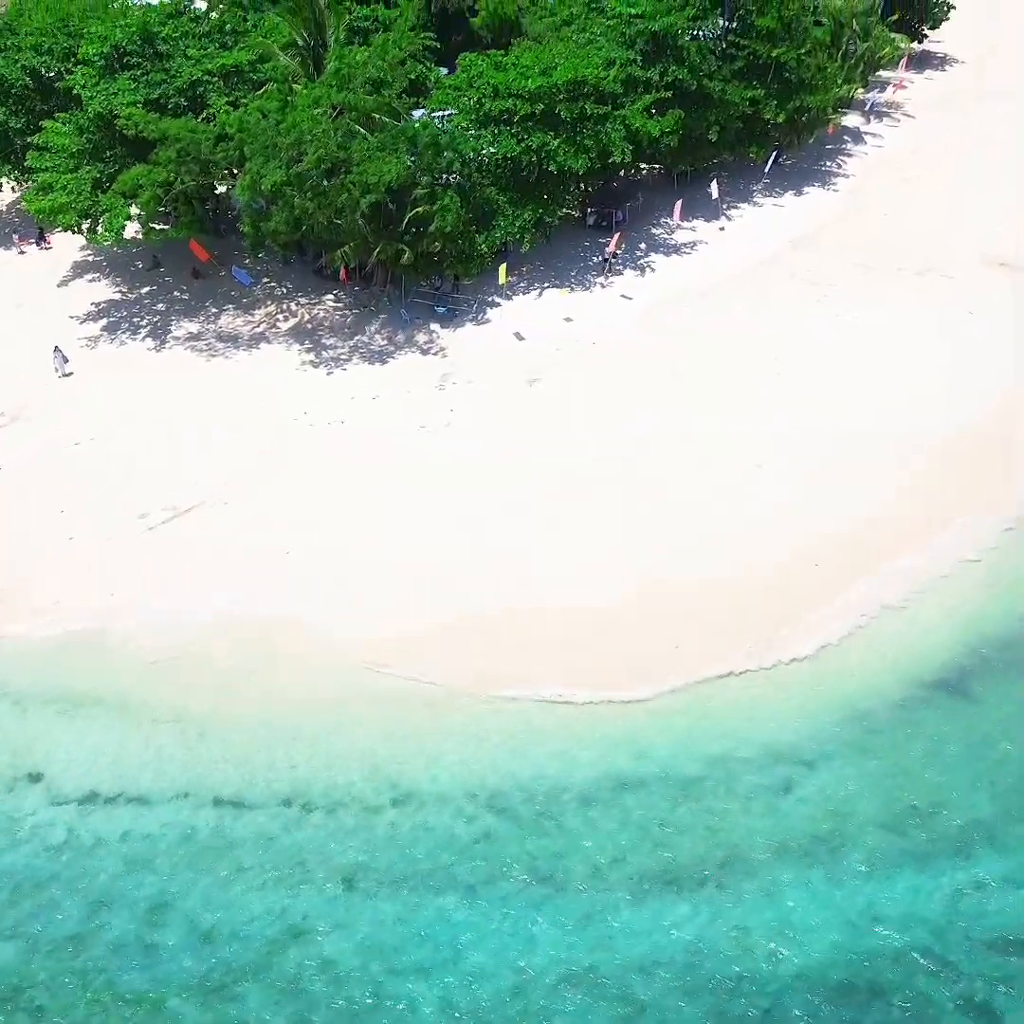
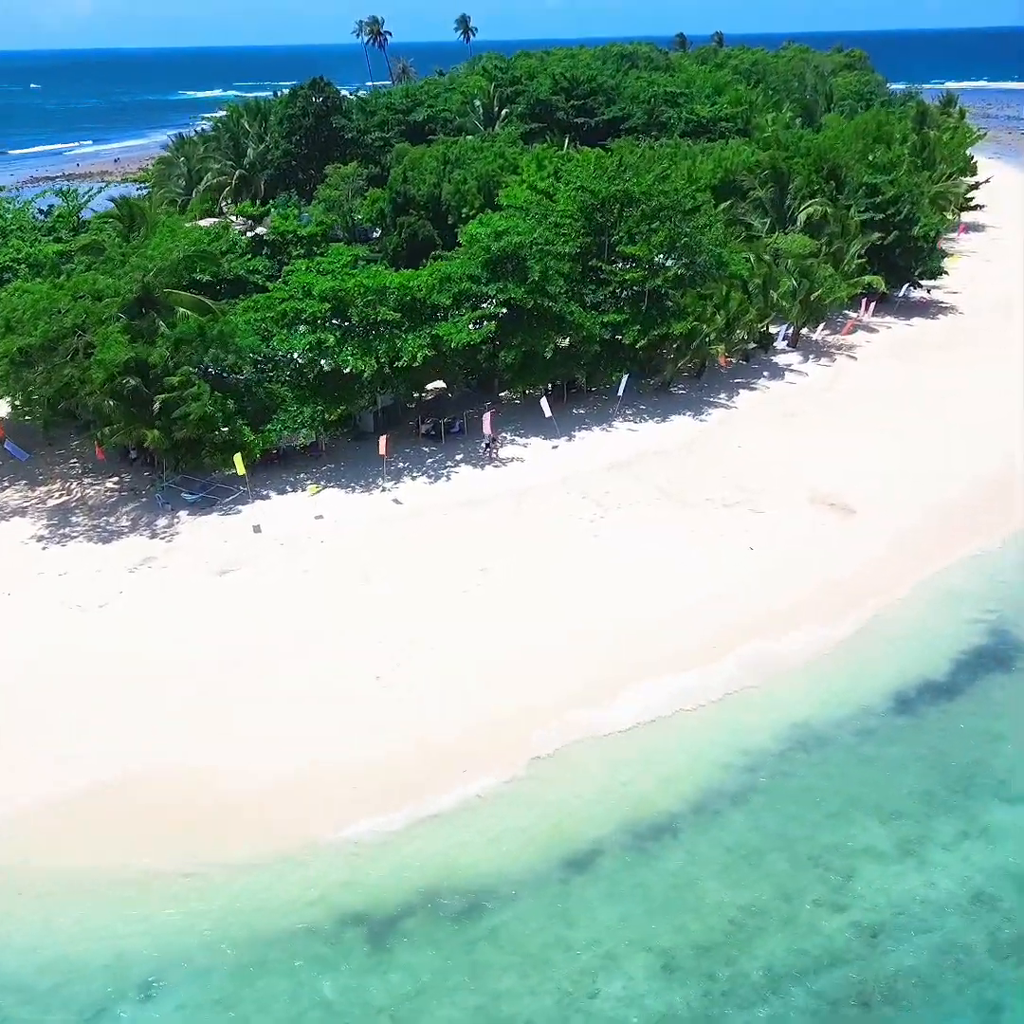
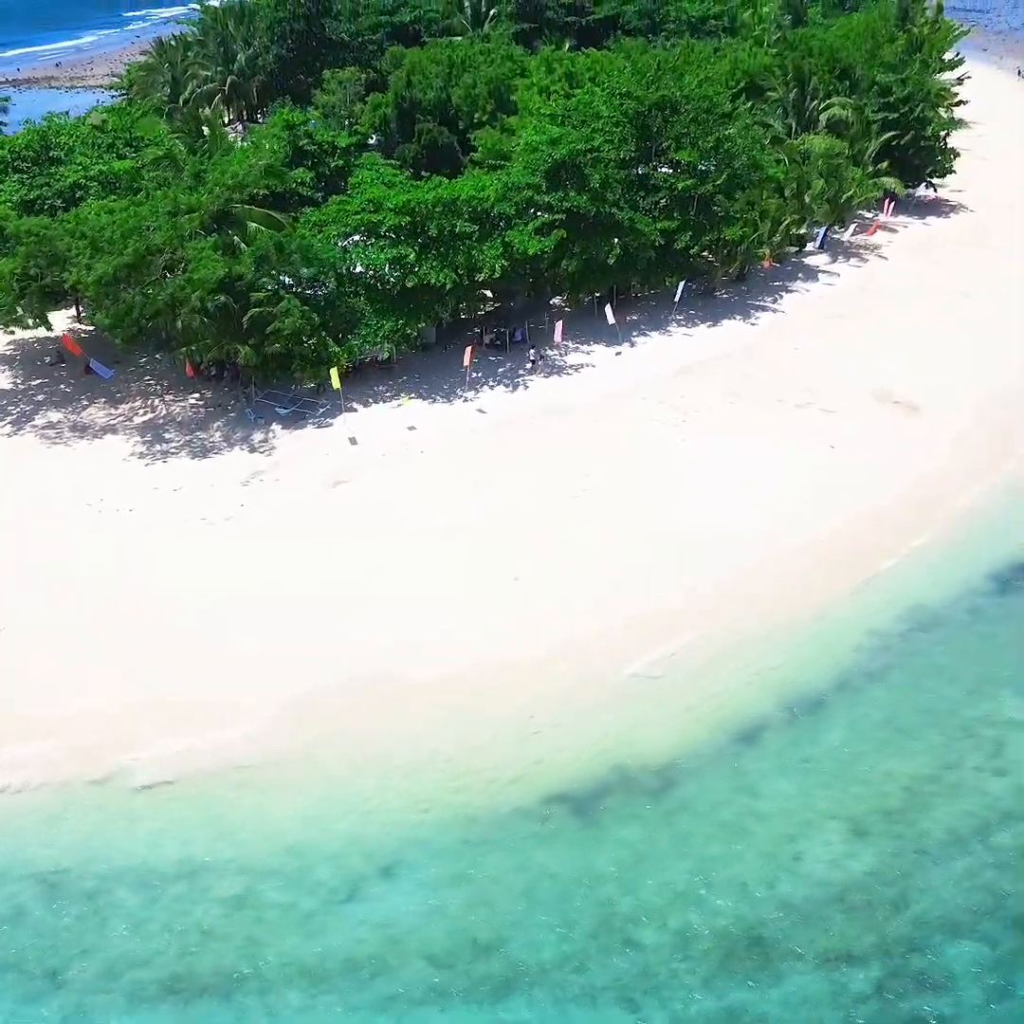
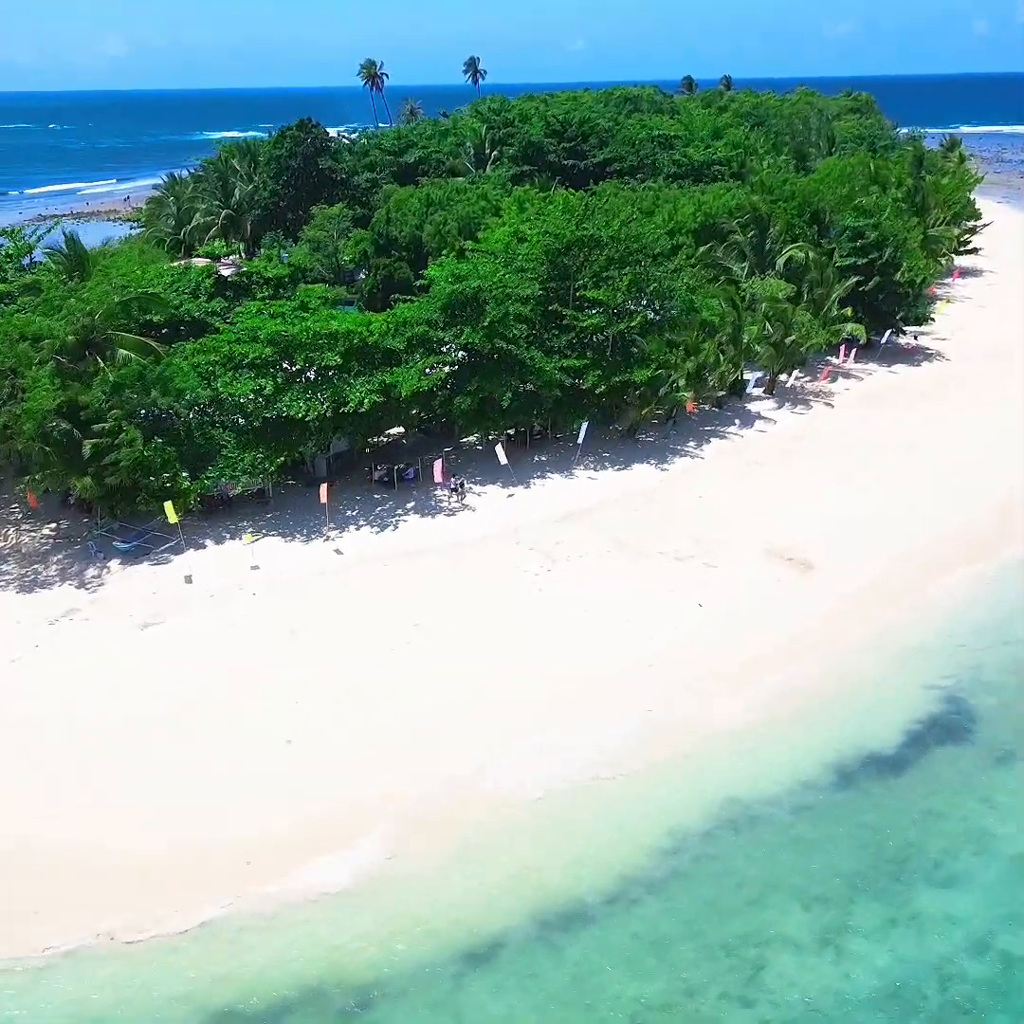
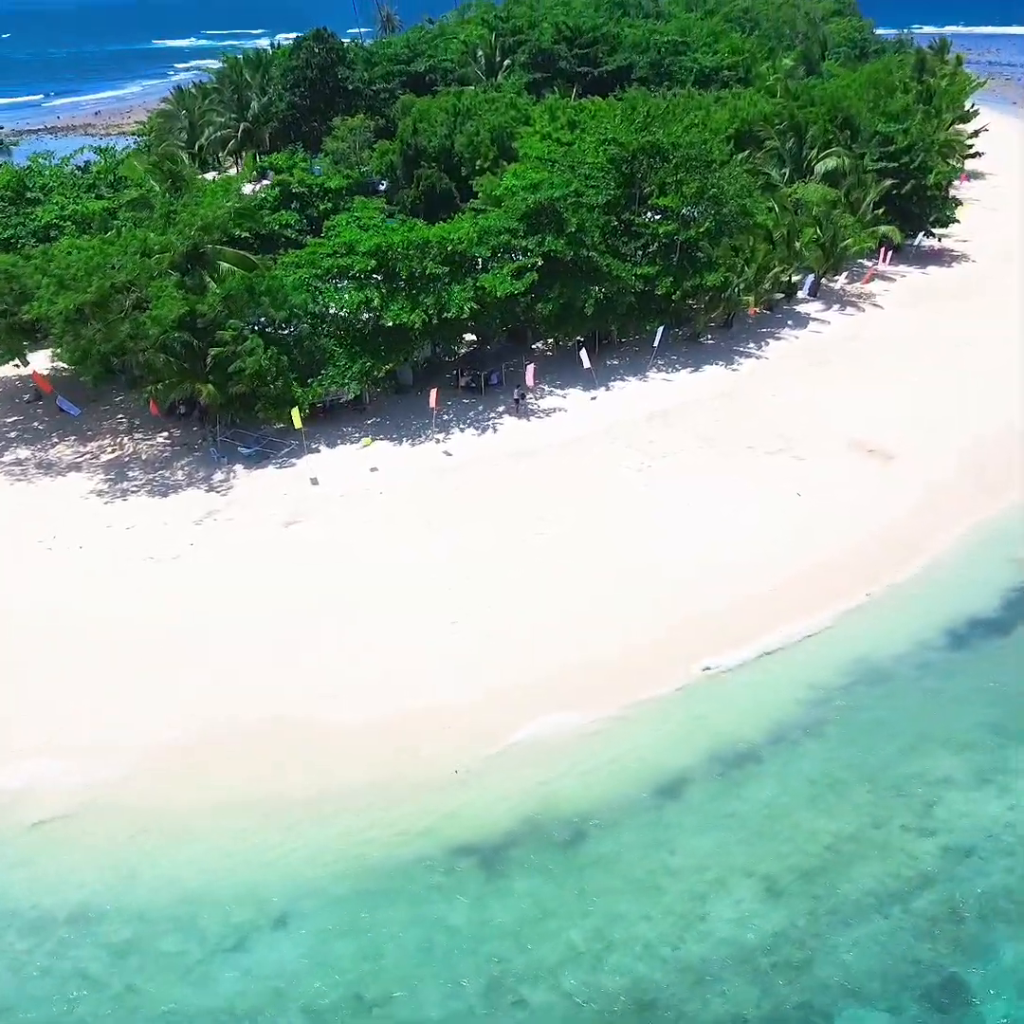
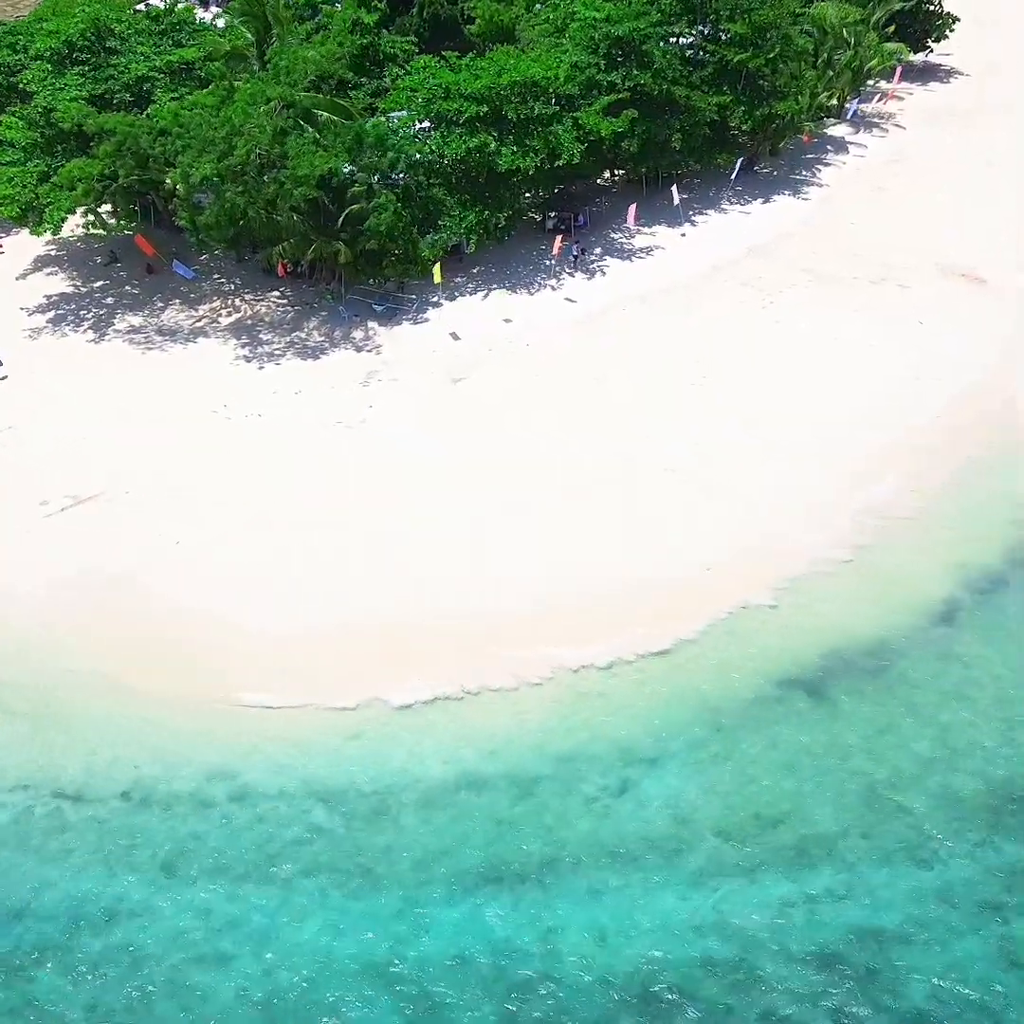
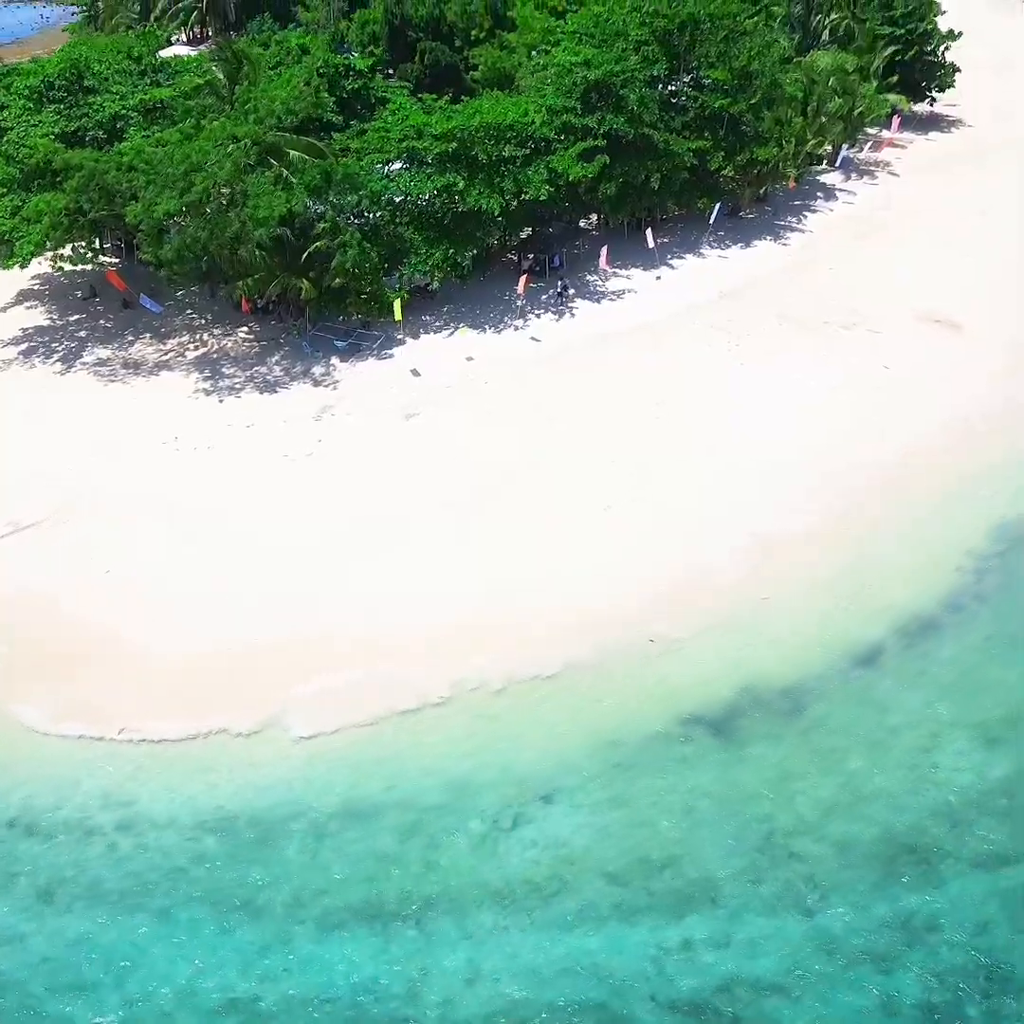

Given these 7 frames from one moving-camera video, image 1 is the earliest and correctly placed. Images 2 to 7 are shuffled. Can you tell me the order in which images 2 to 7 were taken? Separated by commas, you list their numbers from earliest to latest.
6, 7, 3, 5, 2, 4
